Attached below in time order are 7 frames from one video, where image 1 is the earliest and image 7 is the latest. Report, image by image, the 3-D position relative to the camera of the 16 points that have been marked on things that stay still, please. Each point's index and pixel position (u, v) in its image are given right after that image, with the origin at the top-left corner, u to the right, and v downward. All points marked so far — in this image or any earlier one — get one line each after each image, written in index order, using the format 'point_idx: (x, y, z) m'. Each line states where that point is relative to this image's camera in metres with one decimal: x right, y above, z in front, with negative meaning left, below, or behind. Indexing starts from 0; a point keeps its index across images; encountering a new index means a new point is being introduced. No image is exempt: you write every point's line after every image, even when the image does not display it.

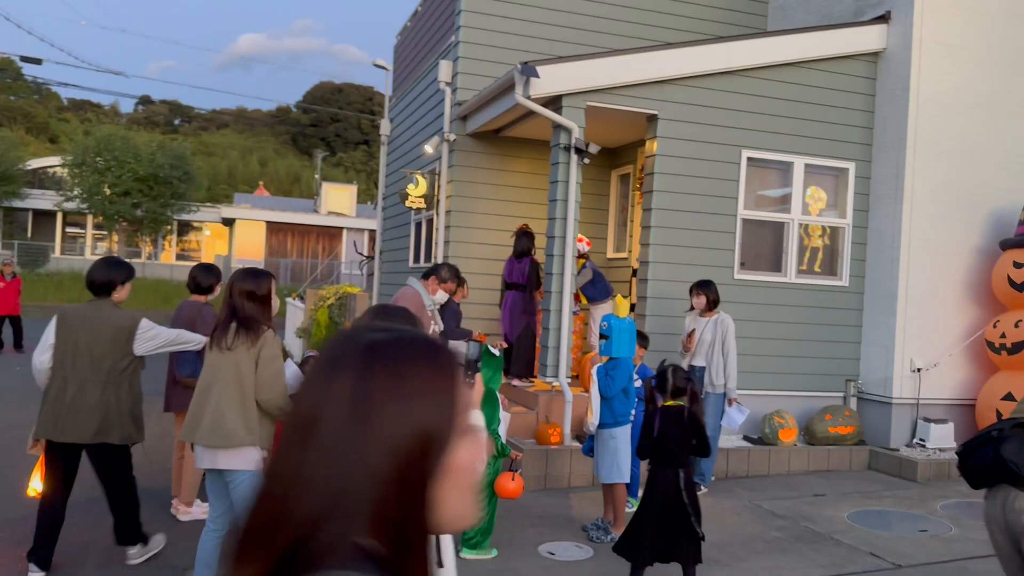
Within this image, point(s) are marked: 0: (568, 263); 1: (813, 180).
0: (+0.5, +0.2, +7.0) m
1: (+2.9, +1.0, +7.8) m
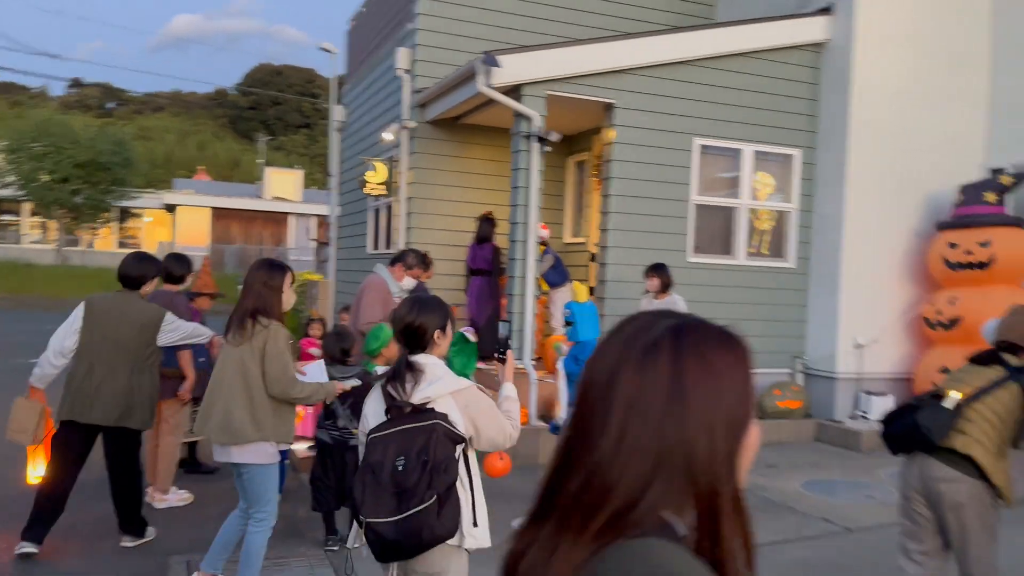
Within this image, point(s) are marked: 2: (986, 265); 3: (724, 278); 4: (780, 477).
0: (+0.2, +0.3, +7.2) m
1: (+2.5, +1.2, +8.1) m
2: (+4.2, +0.2, +7.3) m
3: (+2.1, +0.1, +7.9) m
4: (+2.1, -1.5, +6.4) m
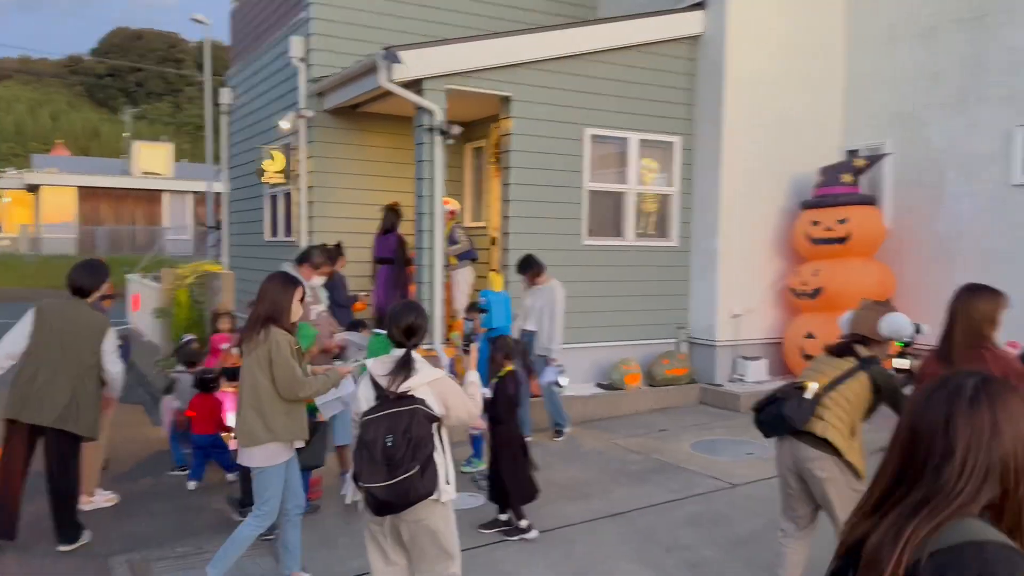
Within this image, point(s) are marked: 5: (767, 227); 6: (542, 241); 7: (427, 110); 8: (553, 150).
0: (-0.7, +0.5, +7.5) m
1: (+1.4, +1.5, +8.7) m
2: (+3.3, +0.5, +8.2) m
3: (+1.1, +0.3, +8.5) m
4: (+1.4, -1.3, +7.0) m
5: (+2.8, +0.7, +8.9) m
6: (+0.3, +0.5, +8.0) m
7: (-0.8, +1.6, +7.4) m
8: (+0.4, +1.4, +8.0) m
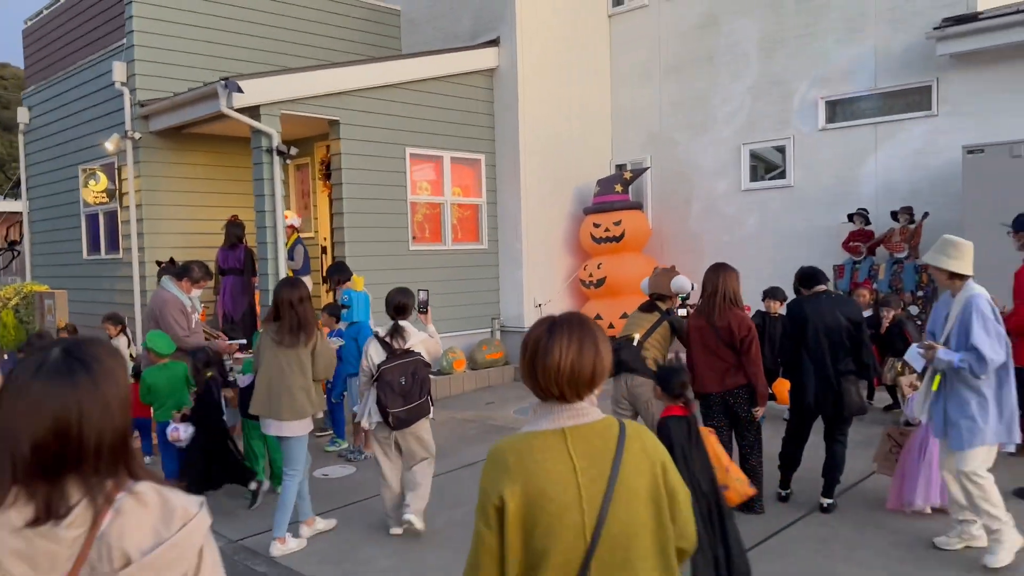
0: (-2.4, +0.4, +8.3) m
1: (-0.7, +1.5, +10.1) m
2: (+1.3, +0.6, +10.0) m
3: (-0.9, +0.3, +9.7) m
4: (-0.1, -1.3, +8.4) m
5: (+0.6, +0.8, +10.6) m
6: (-1.5, +0.5, +9.0) m
7: (-2.5, +1.6, +8.2) m
8: (-1.5, +1.3, +9.1) m
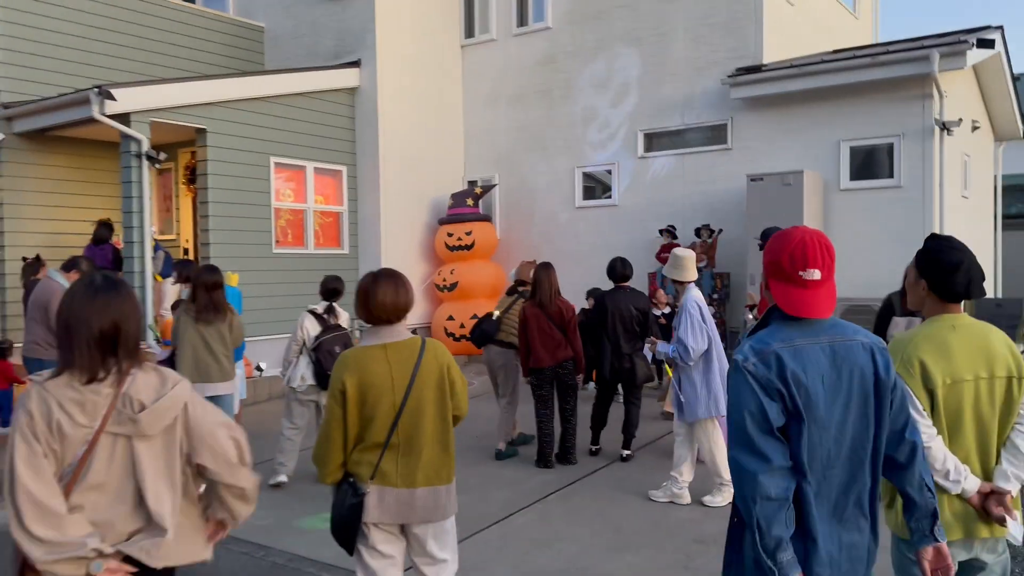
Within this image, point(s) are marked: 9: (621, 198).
0: (-3.9, +0.4, +8.8) m
1: (-2.6, +1.5, +10.8) m
2: (-0.6, +0.6, +11.1) m
3: (-2.7, +0.3, +10.4) m
4: (-1.8, -1.3, +9.2) m
5: (-1.4, +0.7, +11.6) m
6: (-3.2, +0.5, +9.7) m
7: (-4.0, +1.6, +8.7) m
8: (-3.2, +1.3, +9.8) m
9: (+1.5, +1.2, +11.0) m
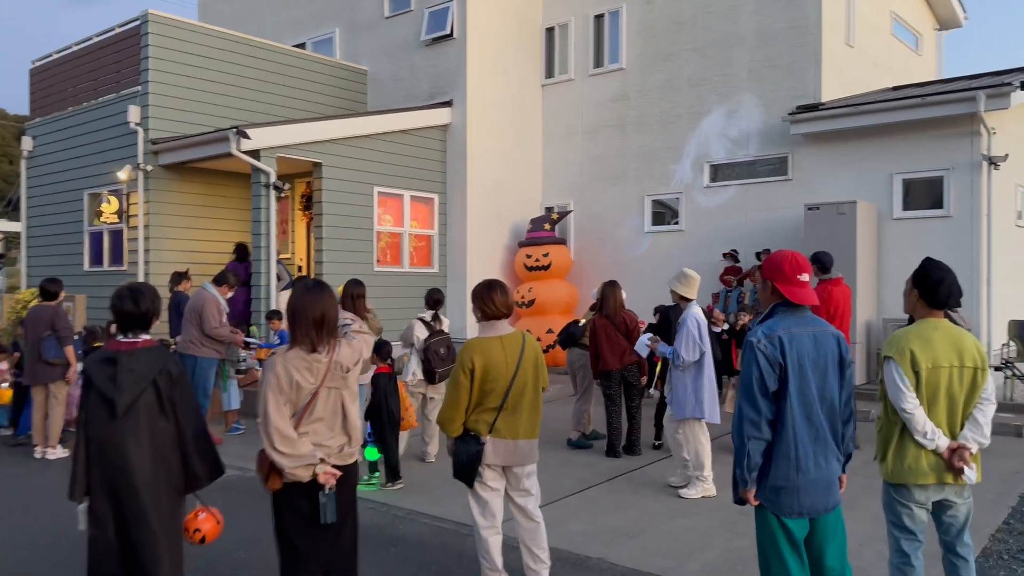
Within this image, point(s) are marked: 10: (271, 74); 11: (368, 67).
0: (-3.0, +0.3, +10.2) m
1: (-1.5, +1.2, +12.1) m
2: (+0.5, +0.3, +12.2) m
3: (-1.7, +0.1, +11.7) m
4: (-0.8, -1.4, +10.4) m
5: (-0.2, +0.5, +12.7) m
6: (-2.2, +0.3, +11.0) m
7: (-3.1, +1.4, +10.1) m
8: (-2.2, +1.2, +11.1) m
9: (+2.6, +0.9, +11.9) m
10: (-3.5, +3.1, +12.0) m
11: (-2.4, +3.7, +13.7) m
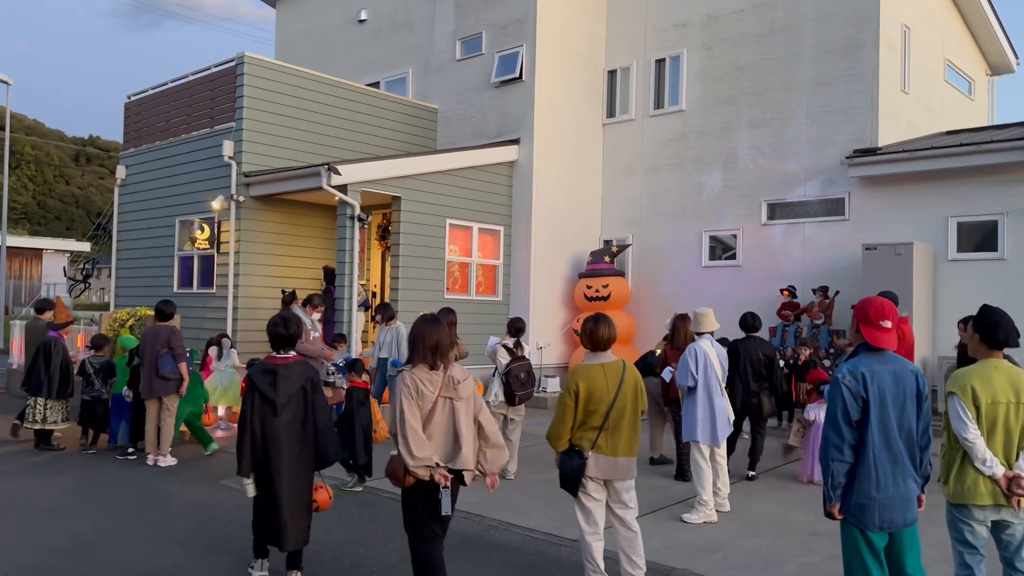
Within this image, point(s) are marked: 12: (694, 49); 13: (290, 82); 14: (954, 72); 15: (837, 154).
0: (-2.1, 0.0, +10.9) m
1: (-0.5, +0.8, +12.8) m
2: (+1.5, -0.2, +12.8) m
3: (-0.7, -0.3, +12.4) m
4: (0.0, -1.8, +10.9) m
5: (+0.8, 0.0, +13.3) m
6: (-1.3, -0.1, +11.6) m
7: (-2.2, +1.1, +10.9) m
8: (-1.2, +0.8, +11.8) m
9: (+3.5, +0.4, +12.4) m
10: (-2.5, +2.8, +12.8) m
11: (-1.3, +3.3, +14.5) m
12: (+2.9, +3.9, +13.2) m
13: (-3.3, +3.0, +12.0) m
14: (+7.5, +3.7, +13.8) m
15: (+4.6, +1.9, +11.5) m
